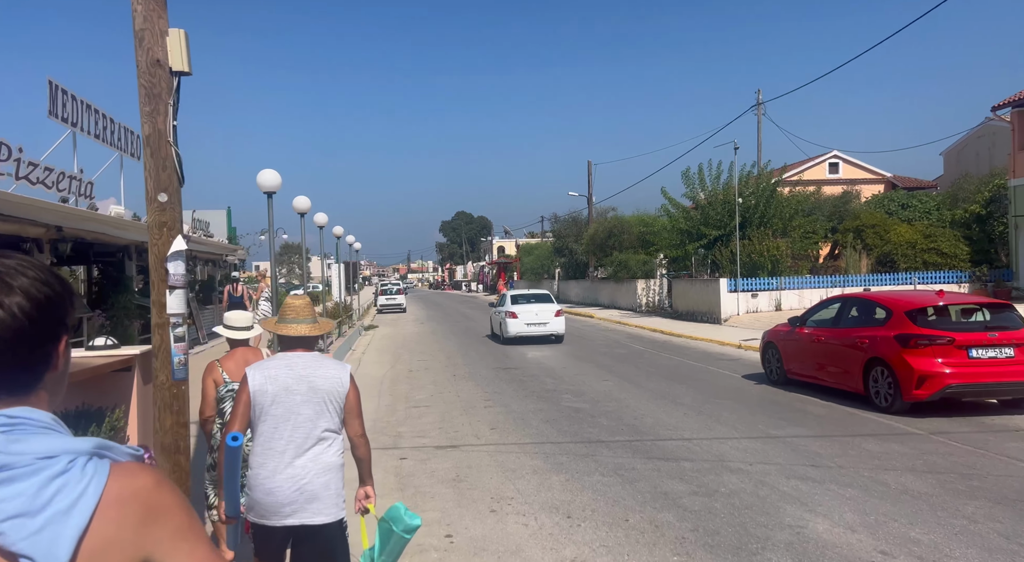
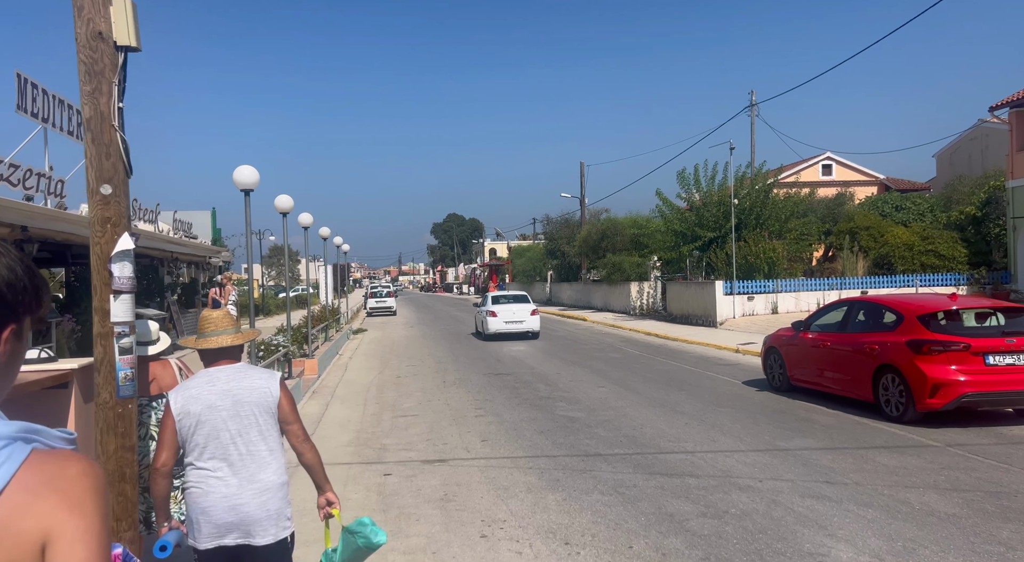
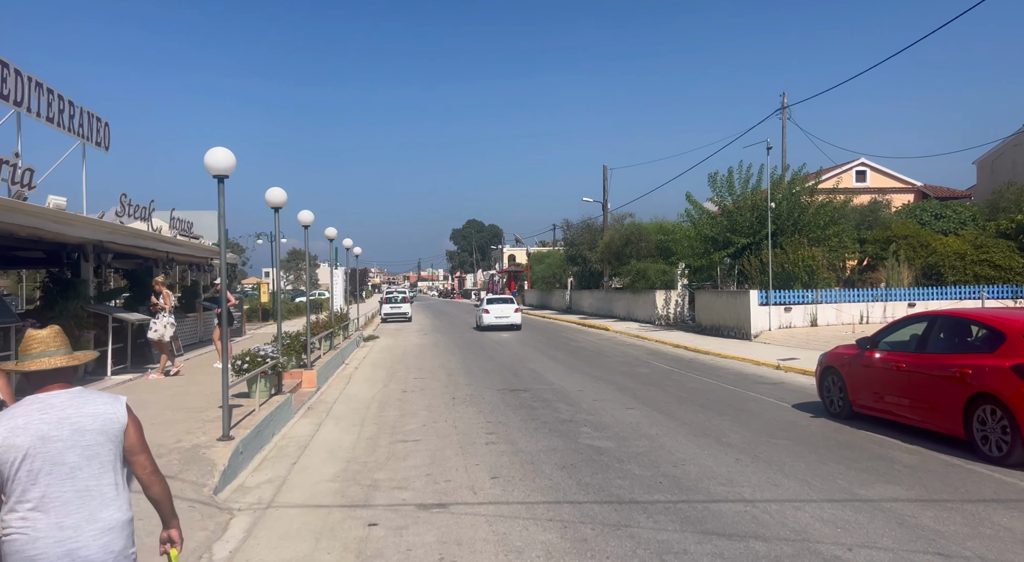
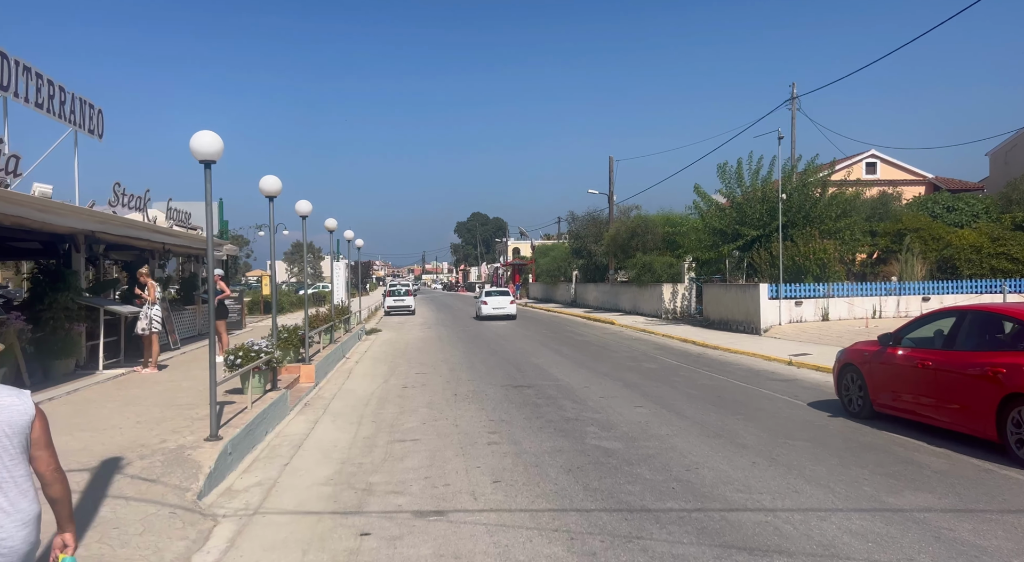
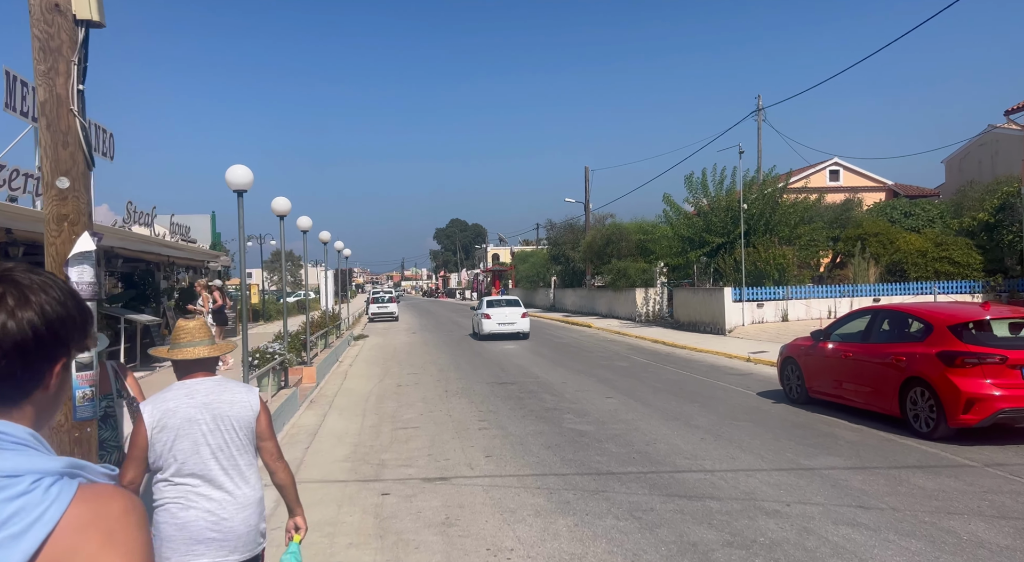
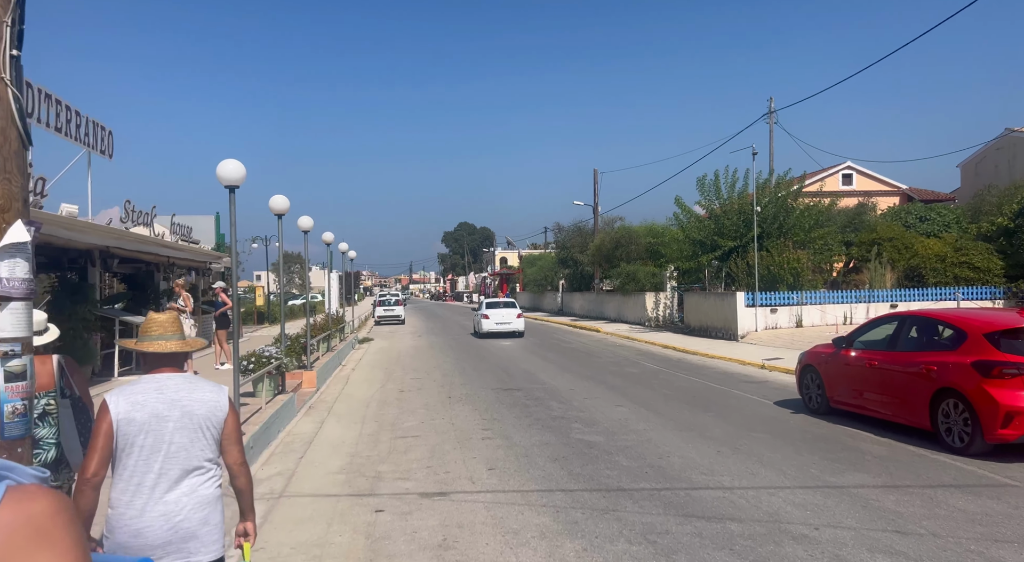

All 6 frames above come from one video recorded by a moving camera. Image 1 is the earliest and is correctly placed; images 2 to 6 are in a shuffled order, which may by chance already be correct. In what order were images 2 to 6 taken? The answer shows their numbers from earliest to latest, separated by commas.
2, 5, 6, 3, 4
